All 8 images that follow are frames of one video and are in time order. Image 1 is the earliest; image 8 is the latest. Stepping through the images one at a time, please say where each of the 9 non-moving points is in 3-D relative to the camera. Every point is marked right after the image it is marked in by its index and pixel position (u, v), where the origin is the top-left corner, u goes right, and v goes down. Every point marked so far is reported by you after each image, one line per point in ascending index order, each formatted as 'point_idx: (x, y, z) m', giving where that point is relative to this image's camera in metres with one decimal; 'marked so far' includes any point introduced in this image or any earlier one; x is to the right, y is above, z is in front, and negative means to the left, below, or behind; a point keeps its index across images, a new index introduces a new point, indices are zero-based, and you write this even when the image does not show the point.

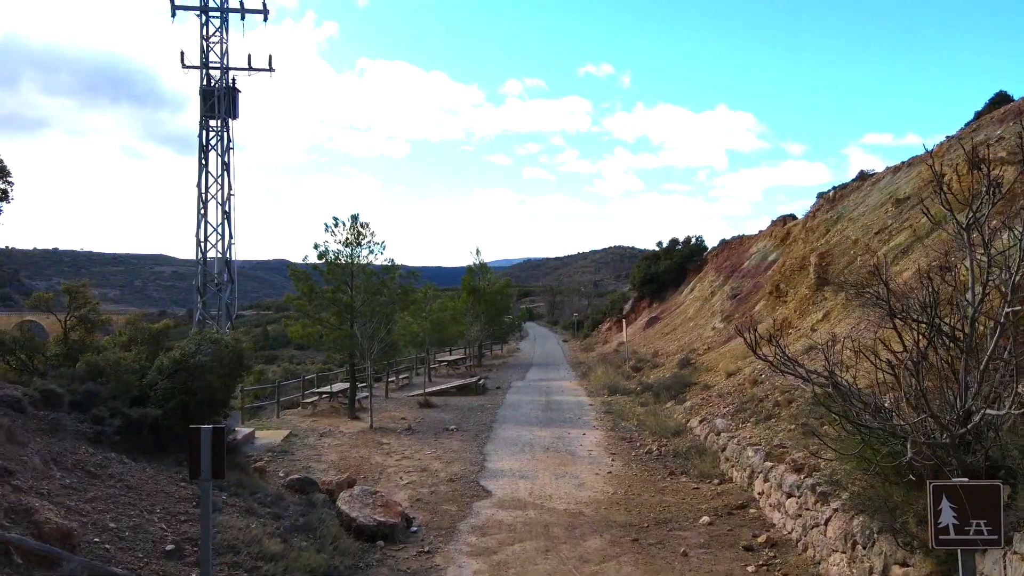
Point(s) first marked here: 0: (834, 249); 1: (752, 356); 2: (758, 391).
0: (+6.2, +0.8, +14.8) m
1: (+4.1, -1.2, +13.2) m
2: (+3.3, -1.4, +10.2) m
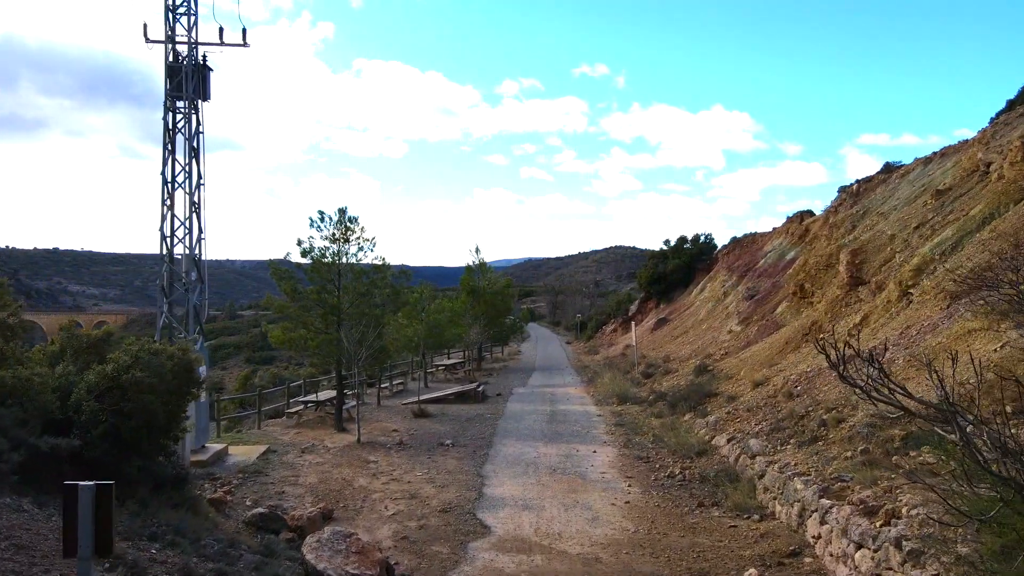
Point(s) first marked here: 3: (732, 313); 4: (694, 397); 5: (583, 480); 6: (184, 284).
0: (+6.3, +0.8, +13.5) m
1: (+4.1, -1.2, +11.9) m
2: (+3.3, -1.4, +8.9) m
3: (+5.4, -0.7, +19.0) m
4: (+3.0, -1.8, +12.8) m
5: (+0.8, -2.3, +9.1) m
6: (-4.7, 0.0, +11.0) m
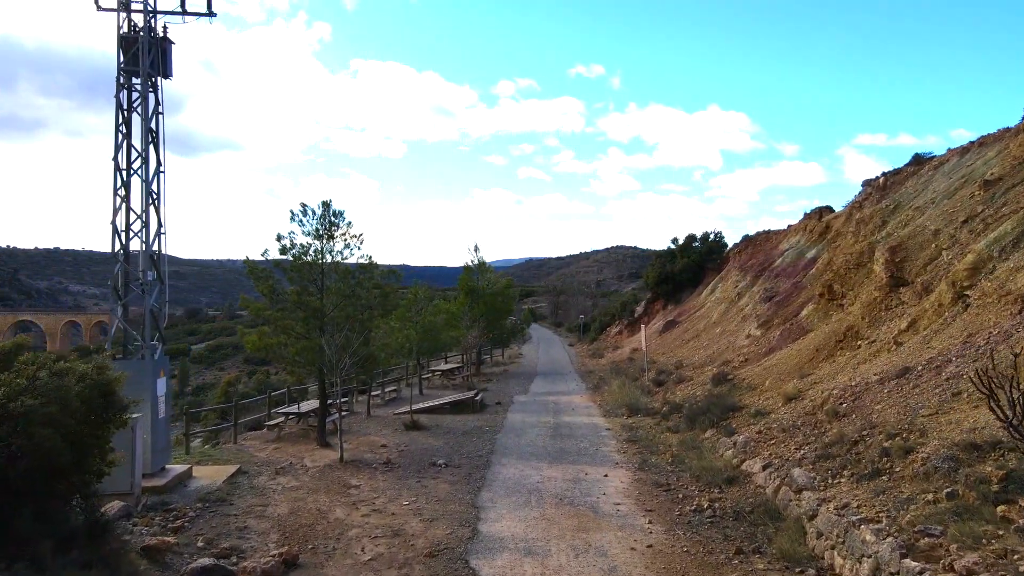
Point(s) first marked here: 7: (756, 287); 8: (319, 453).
0: (+6.3, +0.8, +12.2) m
1: (+4.2, -1.2, +10.6) m
2: (+3.3, -1.4, +7.6) m
3: (+5.5, -0.7, +17.7) m
4: (+3.0, -1.9, +11.5) m
5: (+0.8, -2.3, +7.8) m
6: (-4.7, 0.0, +9.7) m
7: (+6.3, 0.0, +19.9) m
8: (-3.1, -2.6, +12.3) m
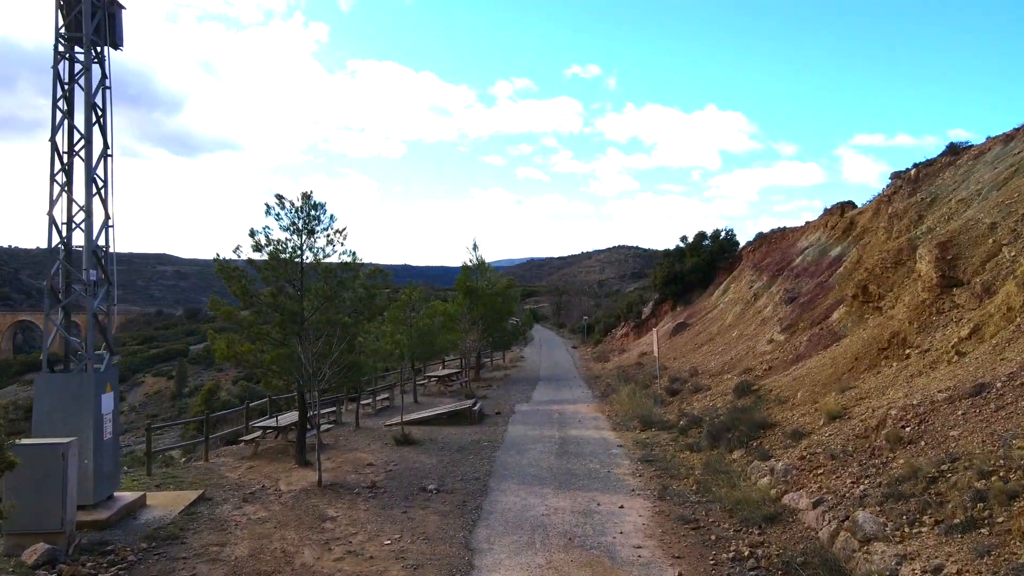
0: (+6.3, +0.7, +10.9) m
1: (+4.2, -1.2, +9.3) m
2: (+3.3, -1.4, +6.3) m
3: (+5.5, -0.7, +16.4) m
4: (+3.0, -1.9, +10.1) m
5: (+0.8, -2.3, +6.5) m
6: (-4.7, 0.0, +8.4) m
7: (+6.4, 0.0, +18.5) m
8: (-3.1, -2.6, +11.0) m
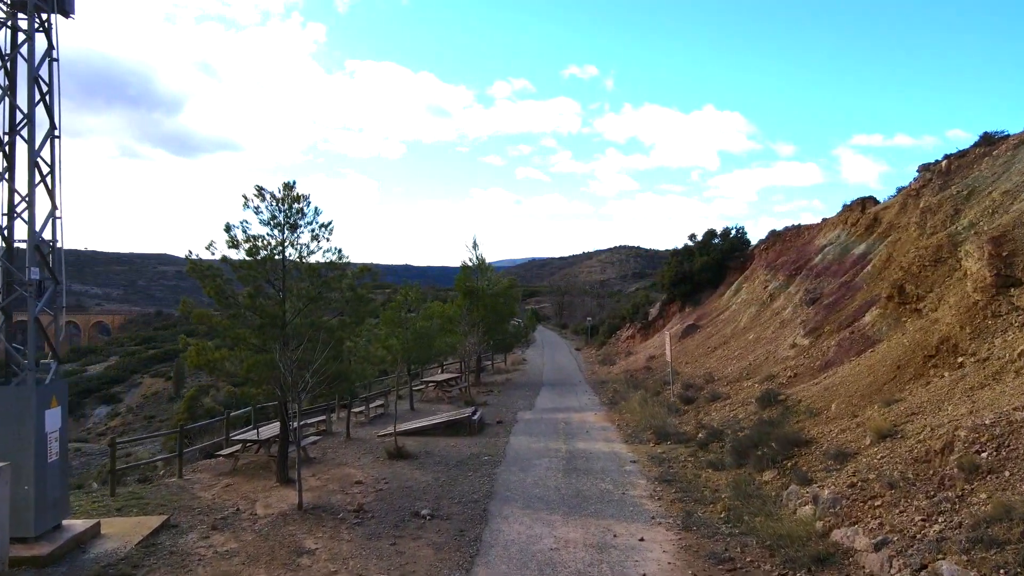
0: (+6.3, +0.7, +9.8) m
1: (+4.2, -1.2, +8.2) m
2: (+3.4, -1.4, +5.2) m
3: (+5.5, -0.7, +15.3) m
4: (+3.1, -1.9, +9.1) m
5: (+0.9, -2.3, +5.4) m
6: (-4.6, 0.0, +7.3) m
7: (+6.4, 0.0, +17.4) m
8: (-3.0, -2.7, +9.9) m
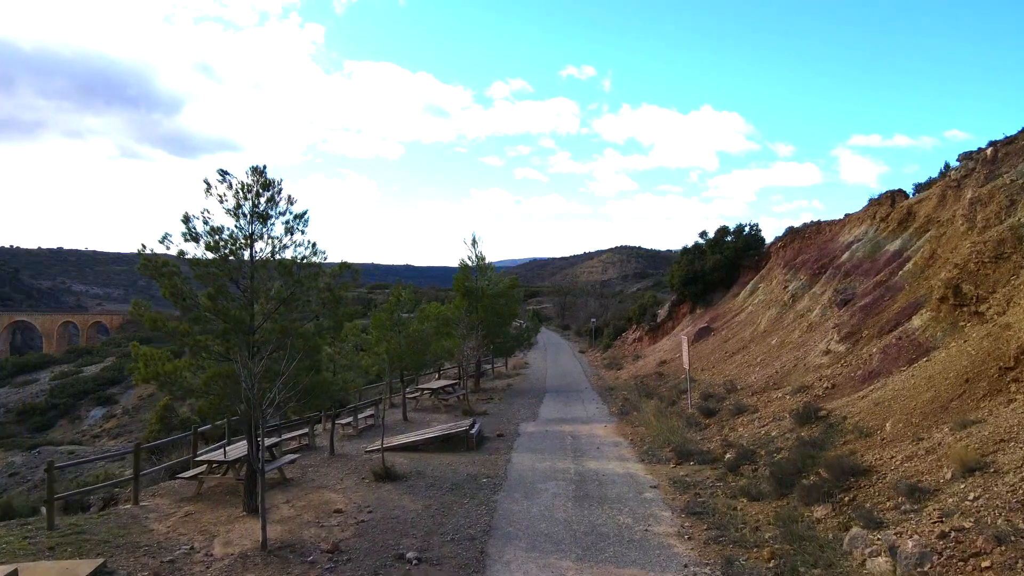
0: (+6.4, +0.7, +8.4) m
1: (+4.2, -1.2, +6.8) m
2: (+3.4, -1.4, +3.8) m
3: (+5.6, -0.7, +13.9) m
4: (+3.1, -1.9, +7.7) m
5: (+0.9, -2.3, +4.0) m
6: (-4.6, 0.0, +6.0) m
7: (+6.4, 0.0, +16.1) m
8: (-3.0, -2.6, +8.5) m
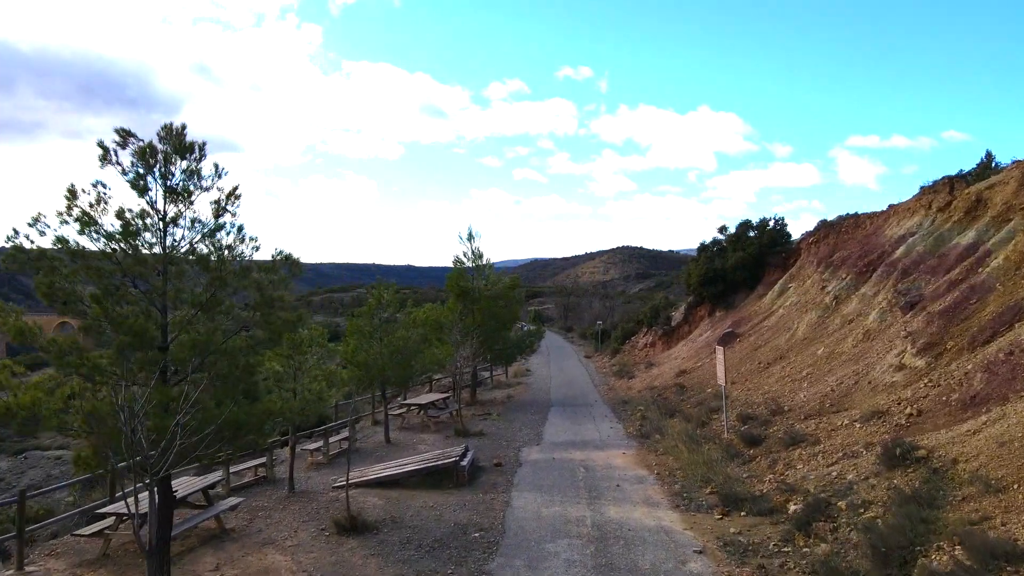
0: (+6.4, +0.7, +6.1) m
1: (+4.2, -1.2, +4.5) m
2: (+3.4, -1.4, +1.5) m
3: (+5.6, -0.7, +11.6) m
4: (+3.1, -1.9, +5.4) m
5: (+0.9, -2.3, +1.7) m
6: (-4.6, 0.0, +3.7) m
7: (+6.4, 0.0, +13.8) m
8: (-3.0, -2.6, +6.2) m
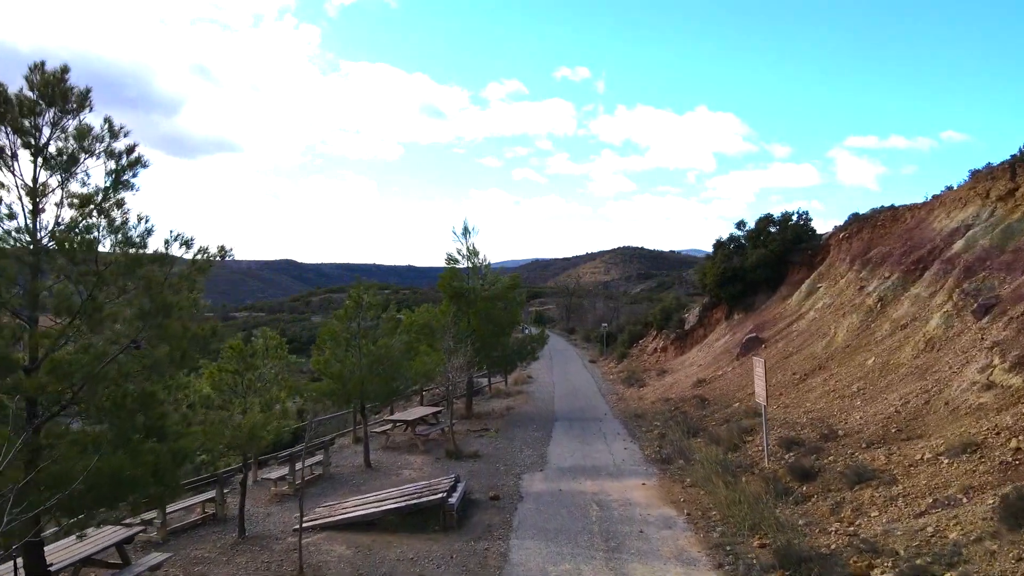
0: (+6.3, +0.7, +4.3) m
1: (+4.2, -1.2, +2.7) m
2: (+3.3, -1.4, -0.3) m
3: (+5.6, -0.7, +9.7) m
4: (+3.1, -1.9, +3.5) m
5: (+0.9, -2.3, -0.1) m
6: (-4.6, 0.0, +1.8) m
7: (+6.4, 0.0, +11.9) m
8: (-3.0, -2.6, +4.4) m
